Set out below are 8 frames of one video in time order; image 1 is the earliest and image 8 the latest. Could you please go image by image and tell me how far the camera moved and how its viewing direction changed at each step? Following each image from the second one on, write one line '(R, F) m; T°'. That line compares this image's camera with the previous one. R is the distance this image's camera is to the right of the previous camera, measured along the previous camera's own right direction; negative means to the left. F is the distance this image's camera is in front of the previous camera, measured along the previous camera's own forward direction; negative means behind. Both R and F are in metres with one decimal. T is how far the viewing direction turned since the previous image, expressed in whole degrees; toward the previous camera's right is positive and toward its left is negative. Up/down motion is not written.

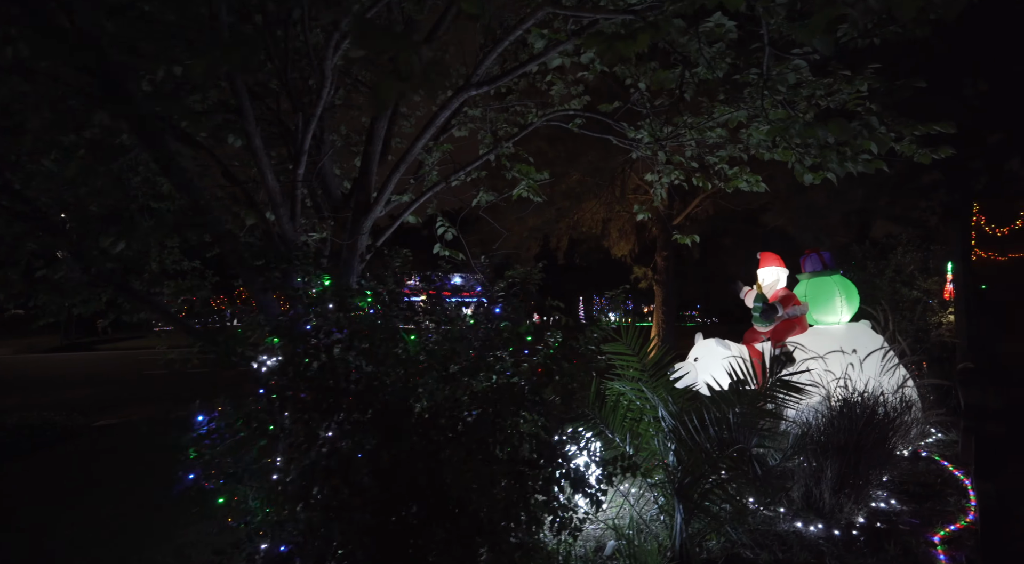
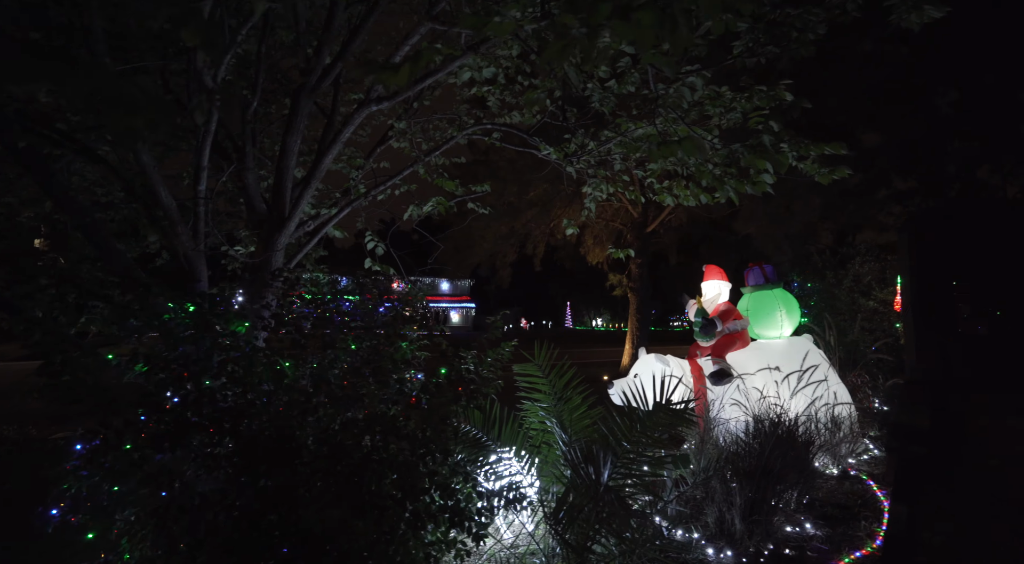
(+0.6, +0.1) m; +1°
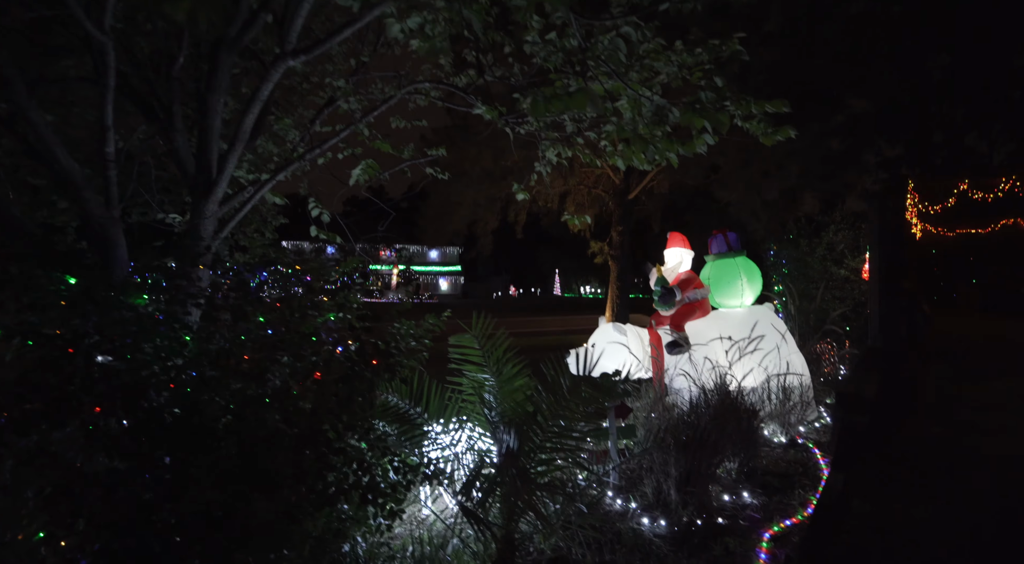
(+0.4, +0.2) m; +1°
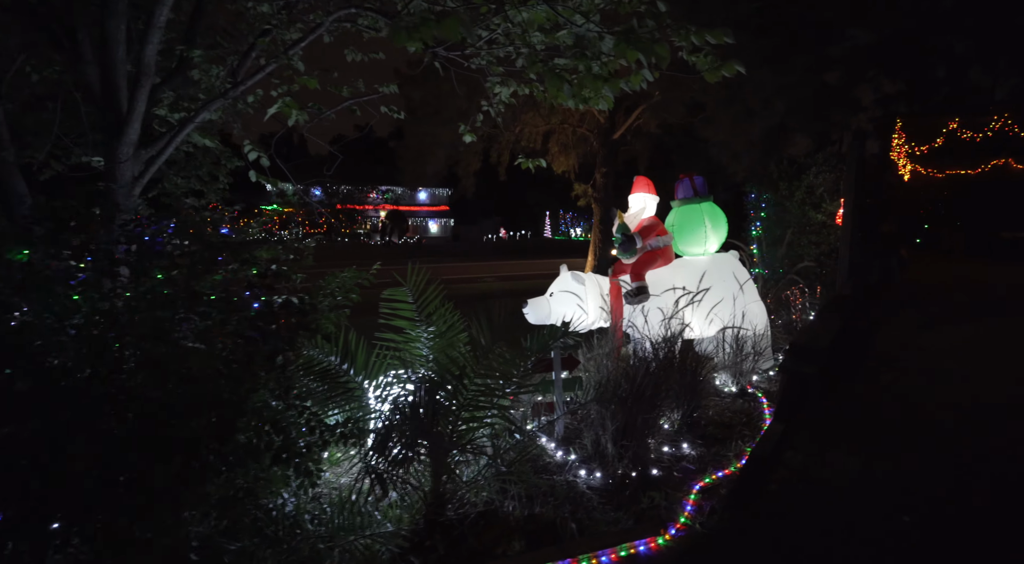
(+0.4, +0.2) m; 0°
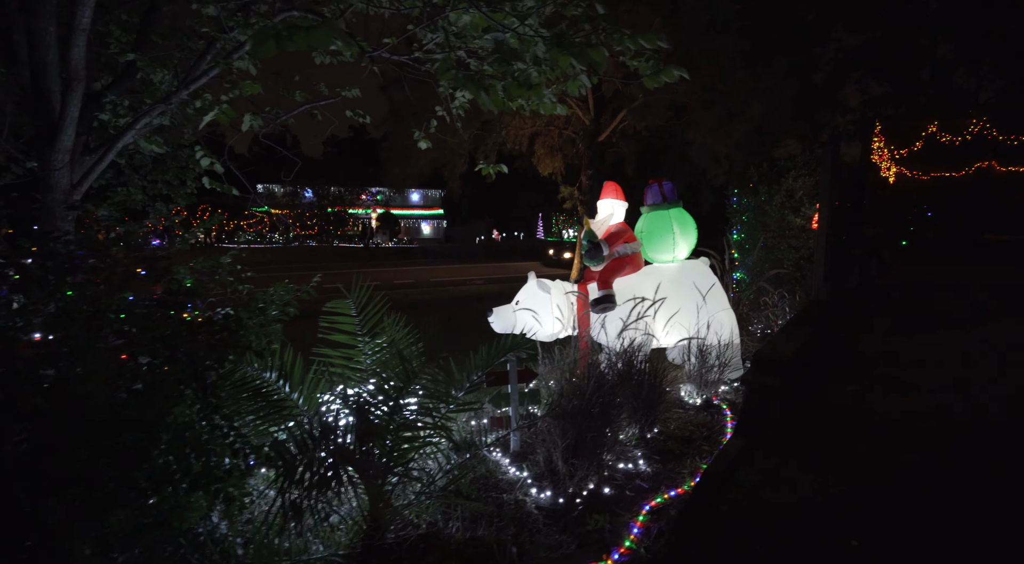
(+0.3, +0.1) m; 0°
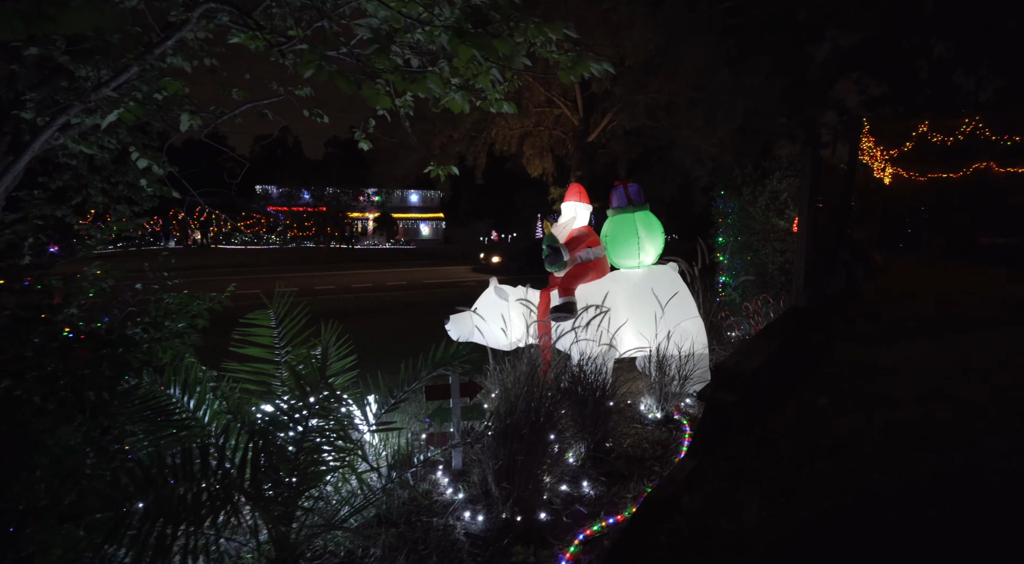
(+0.4, +0.2) m; 0°
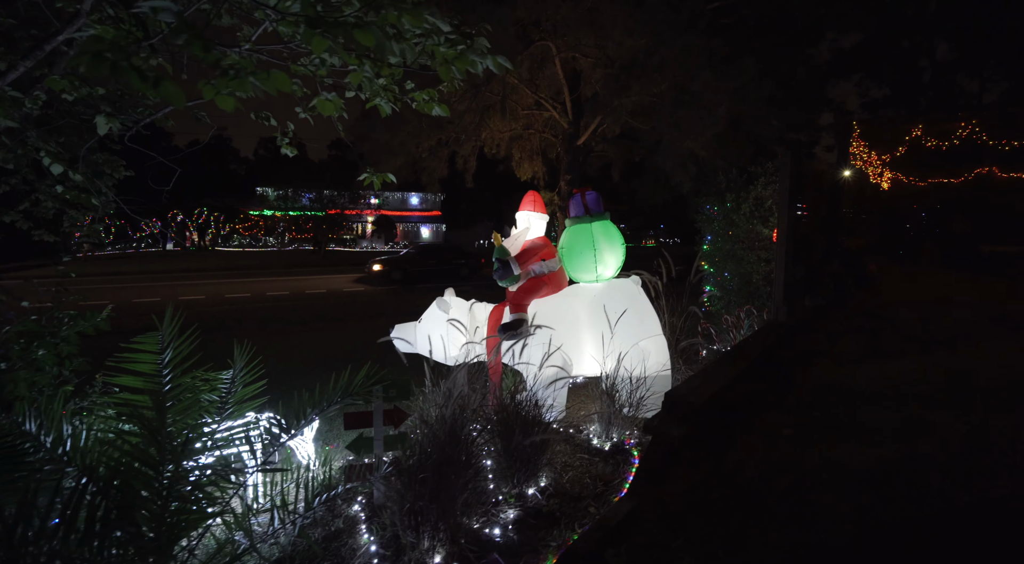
(+0.5, +0.4) m; -1°
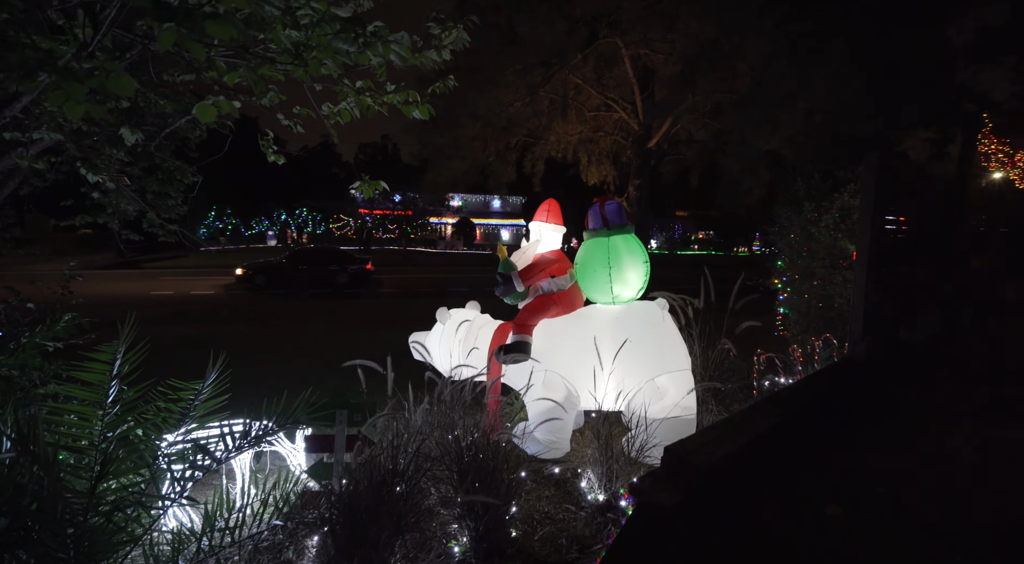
(+0.6, +0.5) m; -9°
